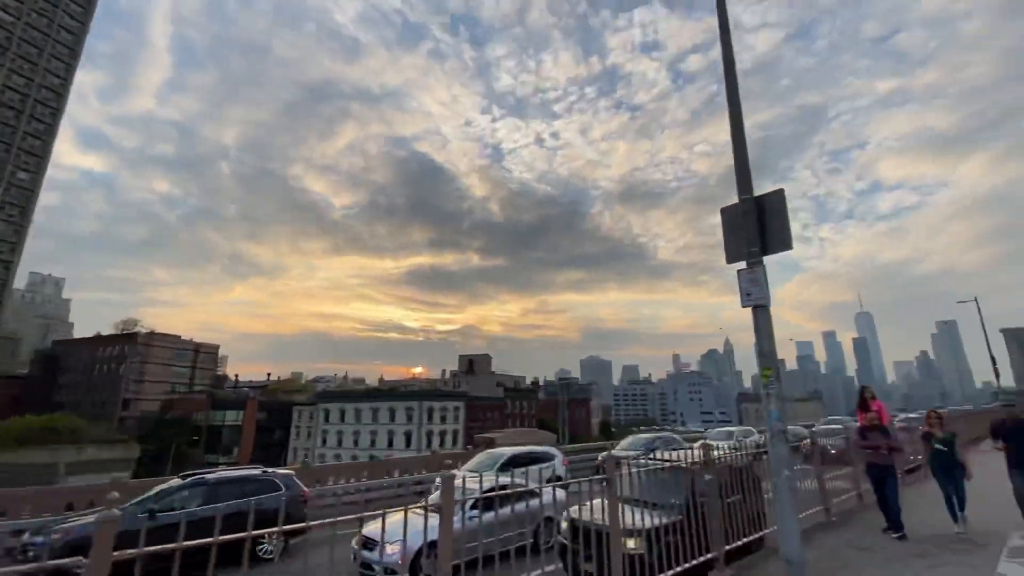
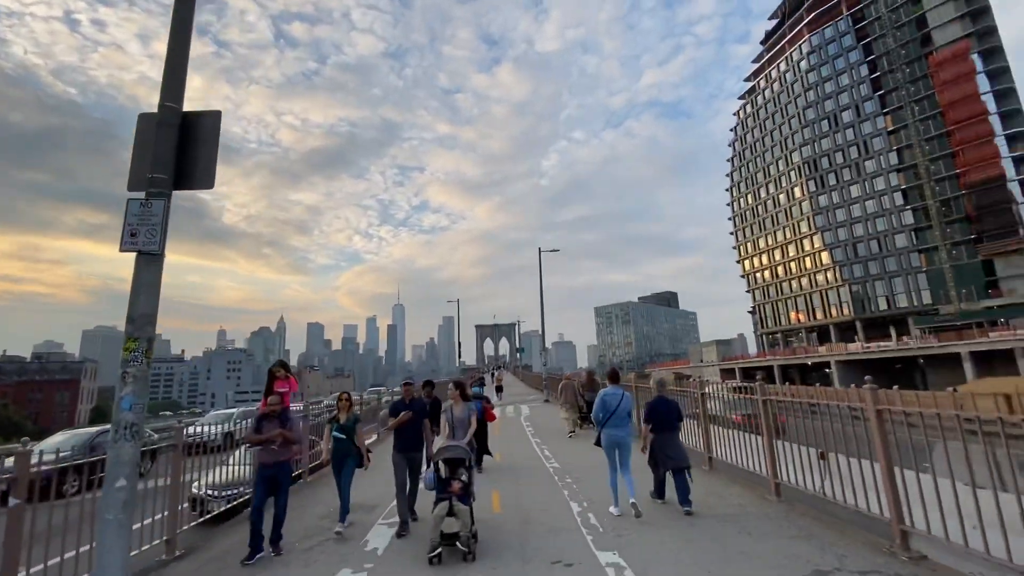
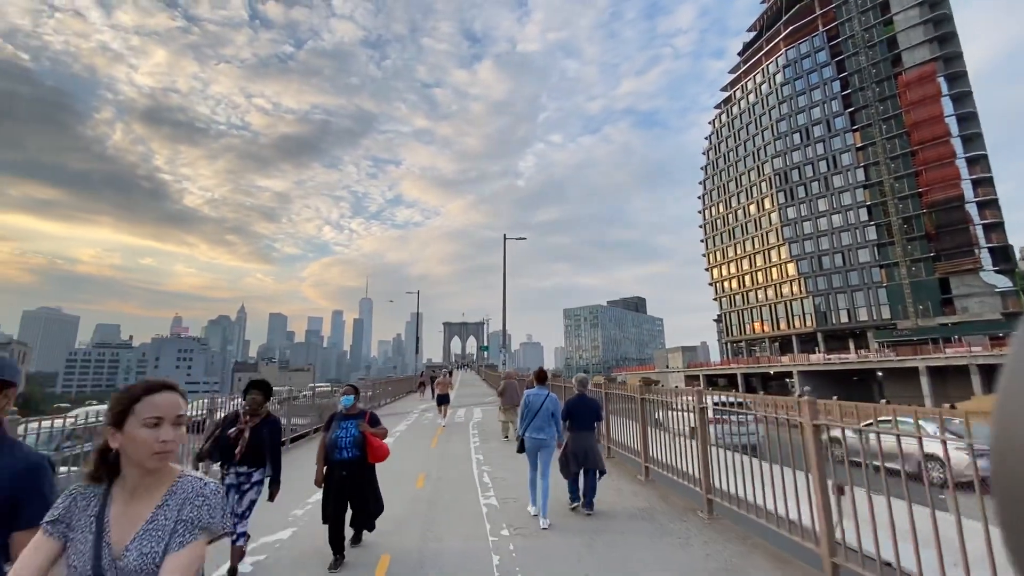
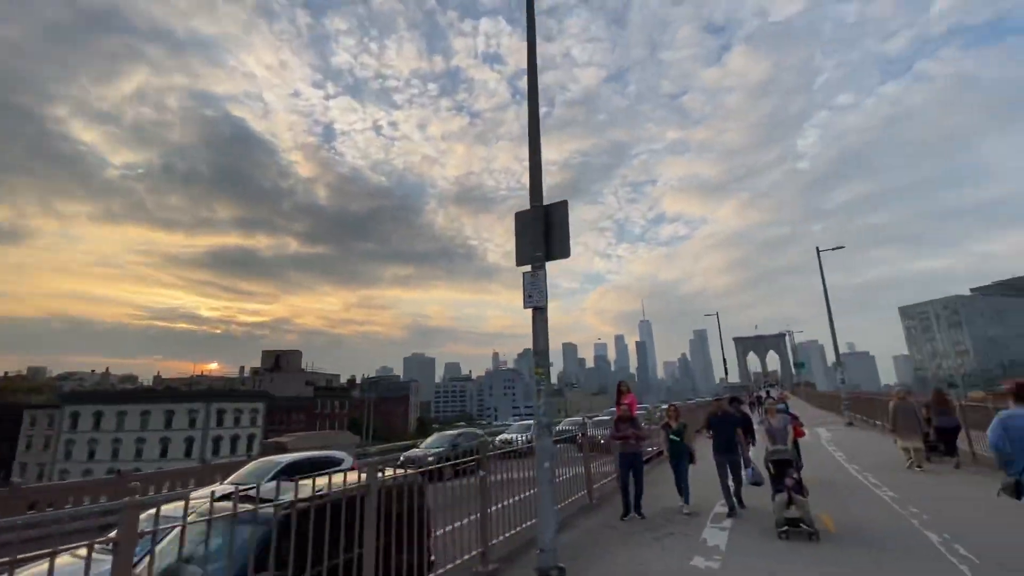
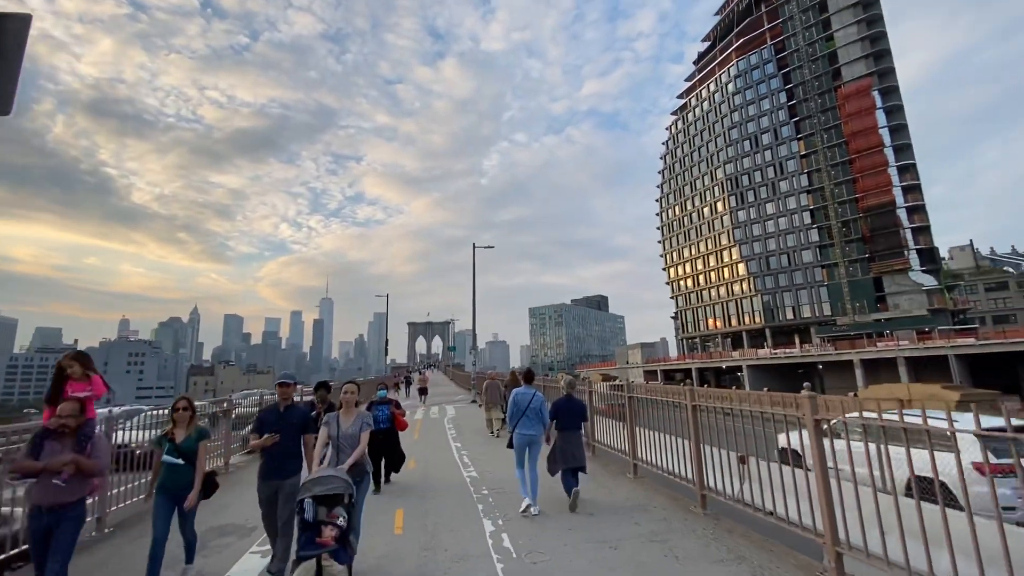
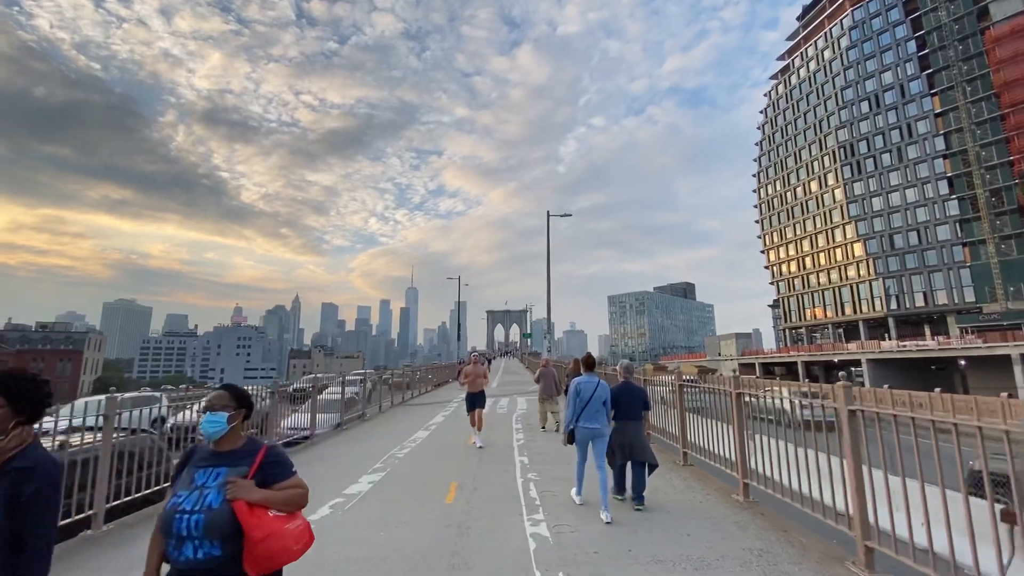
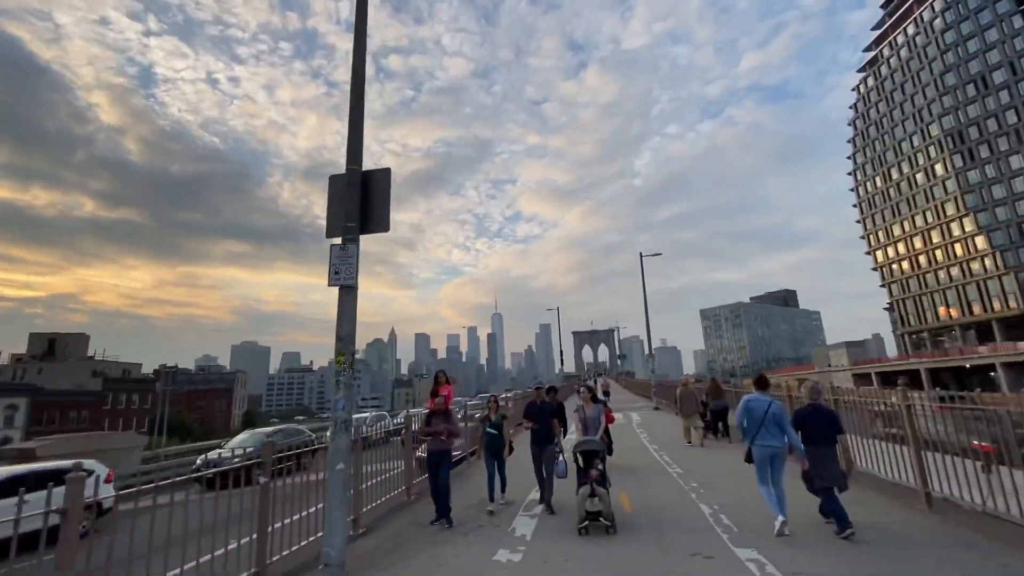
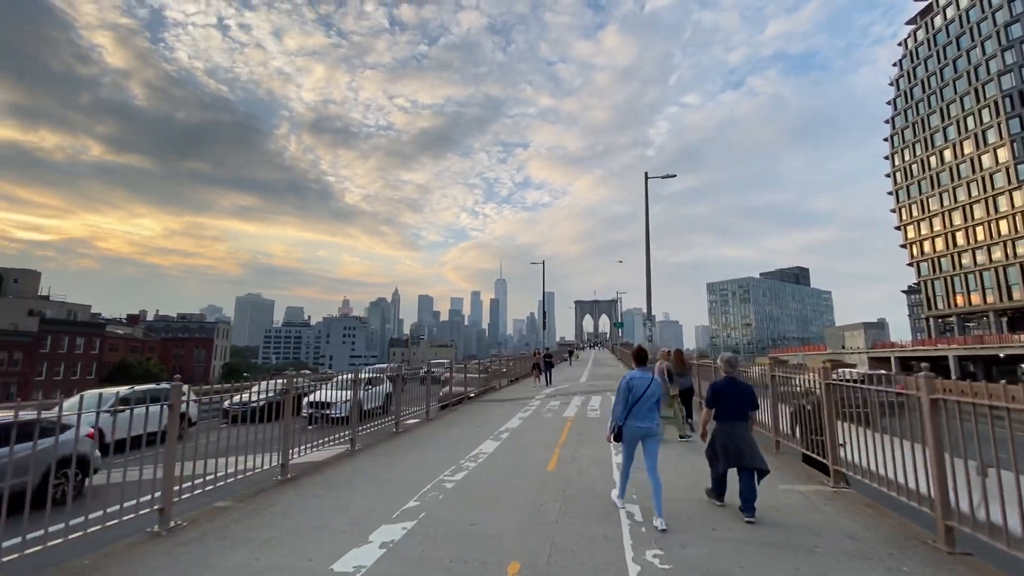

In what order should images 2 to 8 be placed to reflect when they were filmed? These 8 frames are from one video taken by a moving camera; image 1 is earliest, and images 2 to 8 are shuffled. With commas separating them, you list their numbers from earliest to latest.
4, 7, 2, 5, 3, 6, 8
